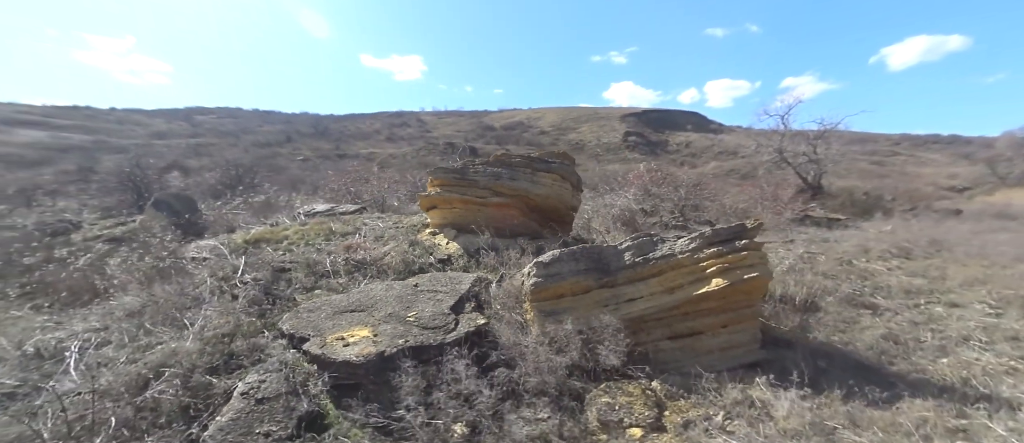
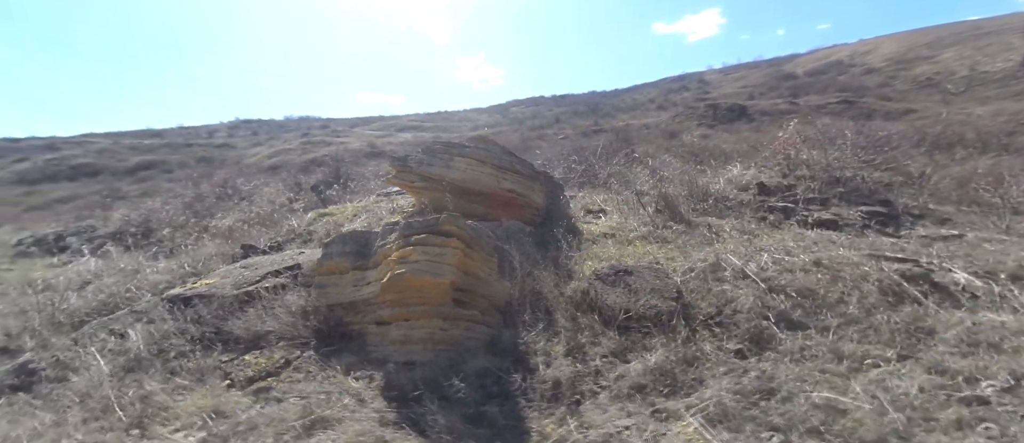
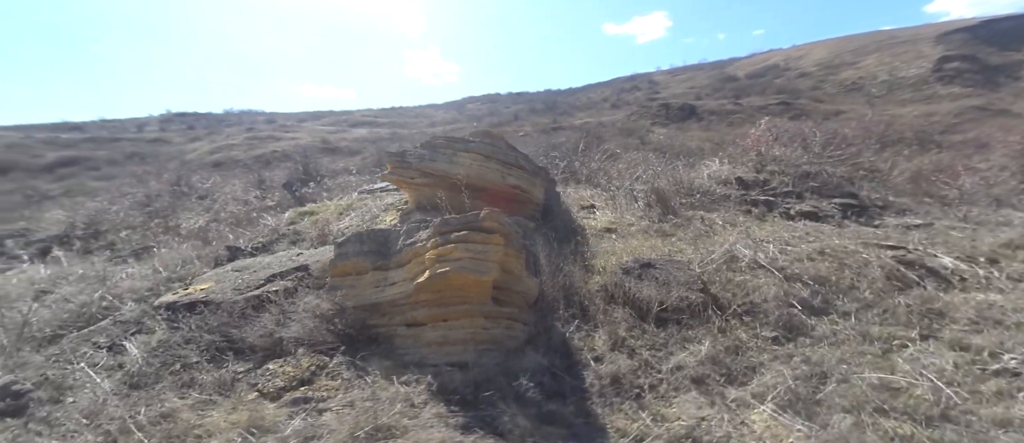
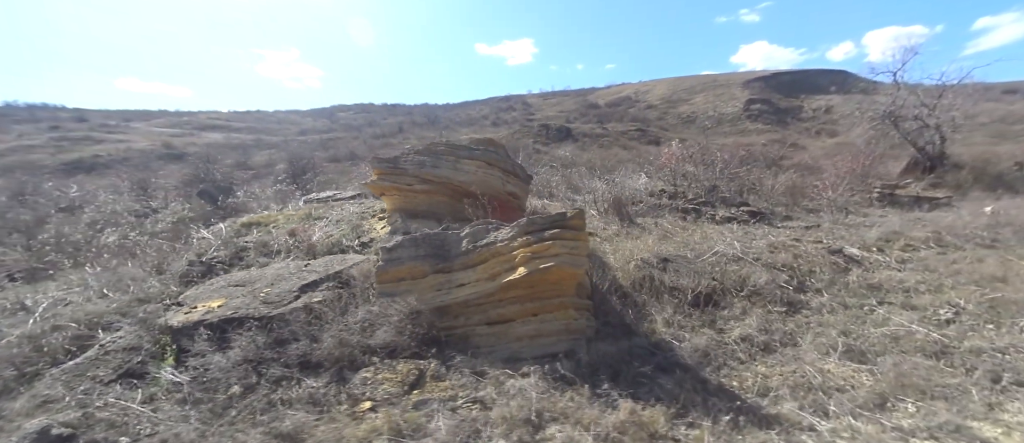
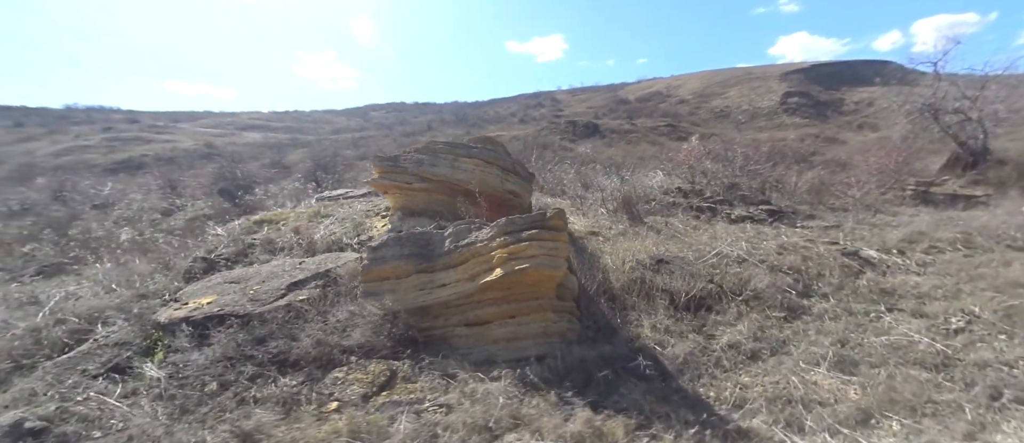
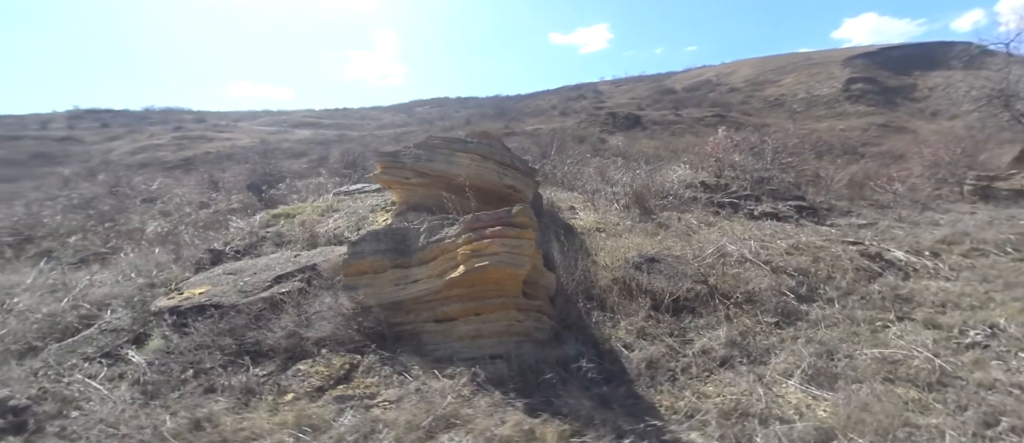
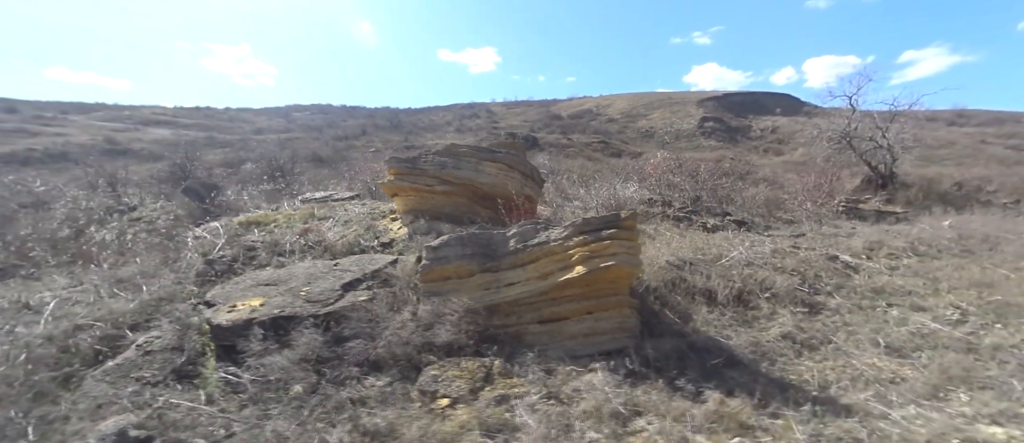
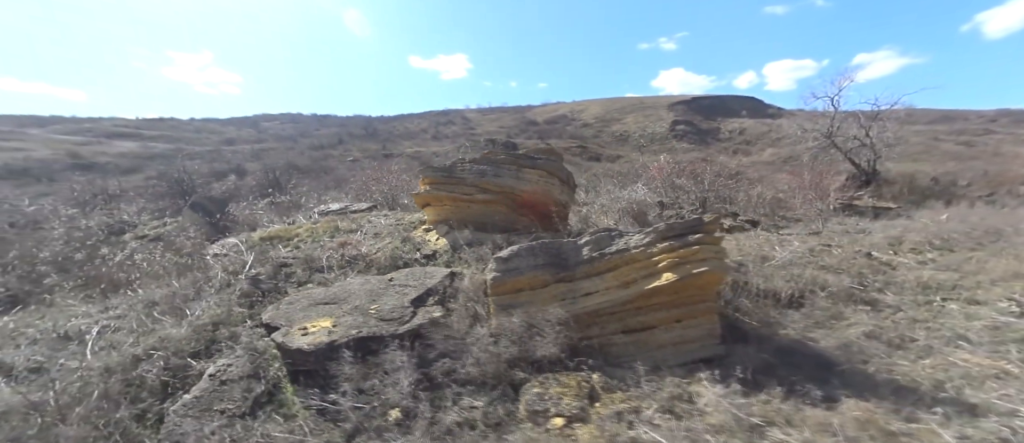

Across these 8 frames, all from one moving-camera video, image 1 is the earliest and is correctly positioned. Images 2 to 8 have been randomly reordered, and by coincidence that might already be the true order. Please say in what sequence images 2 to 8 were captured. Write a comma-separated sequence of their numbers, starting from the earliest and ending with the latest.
8, 7, 4, 5, 6, 3, 2
